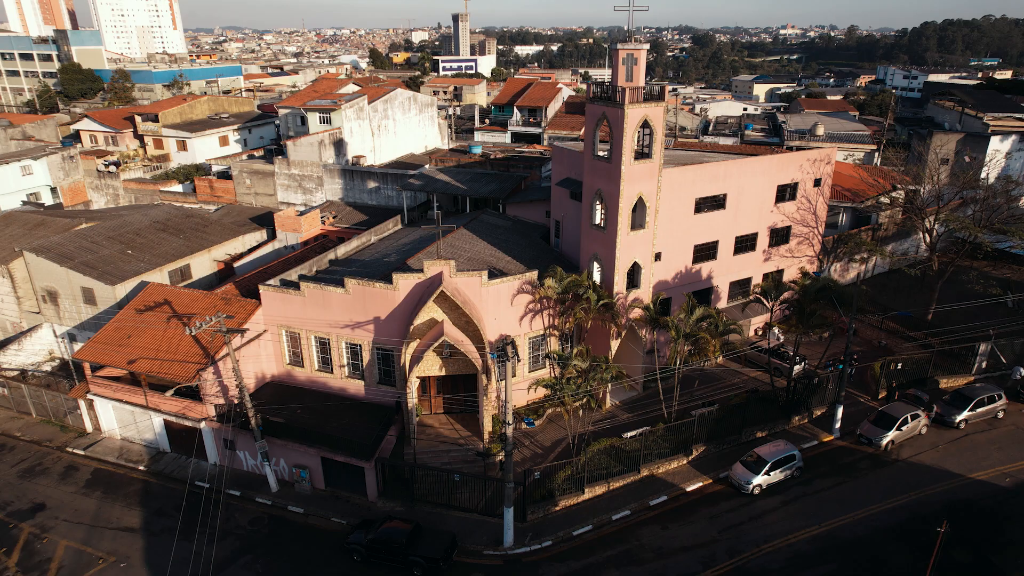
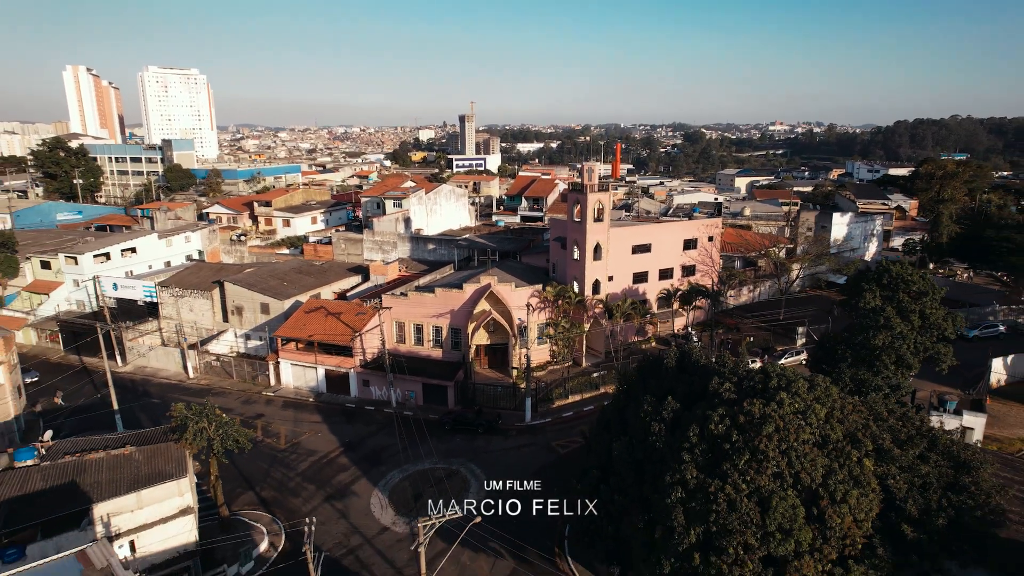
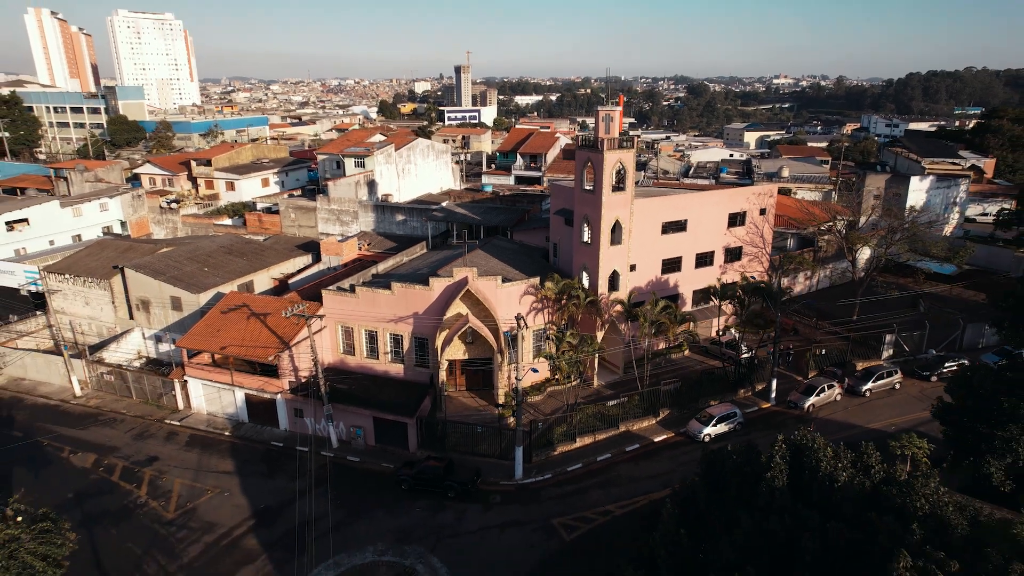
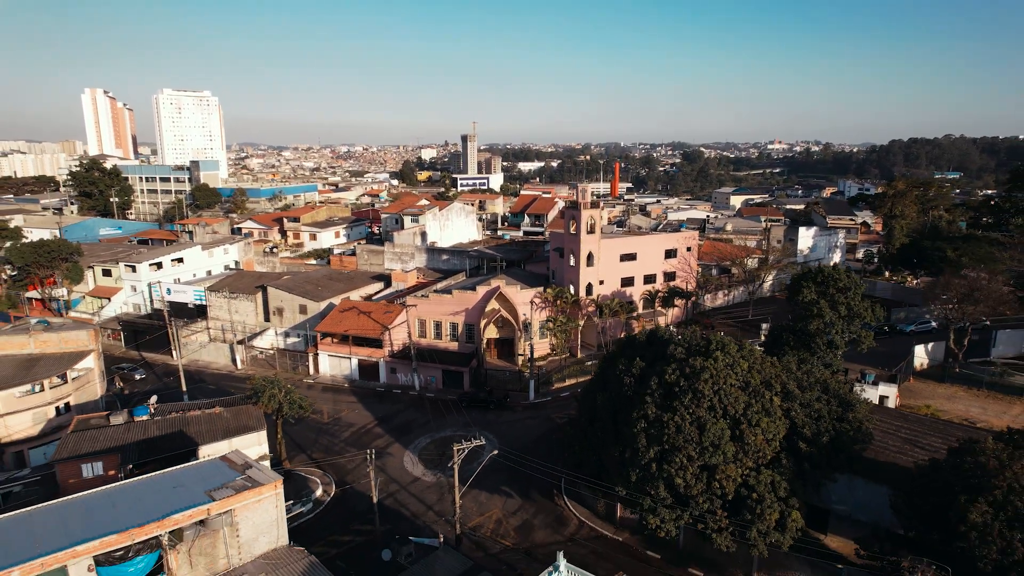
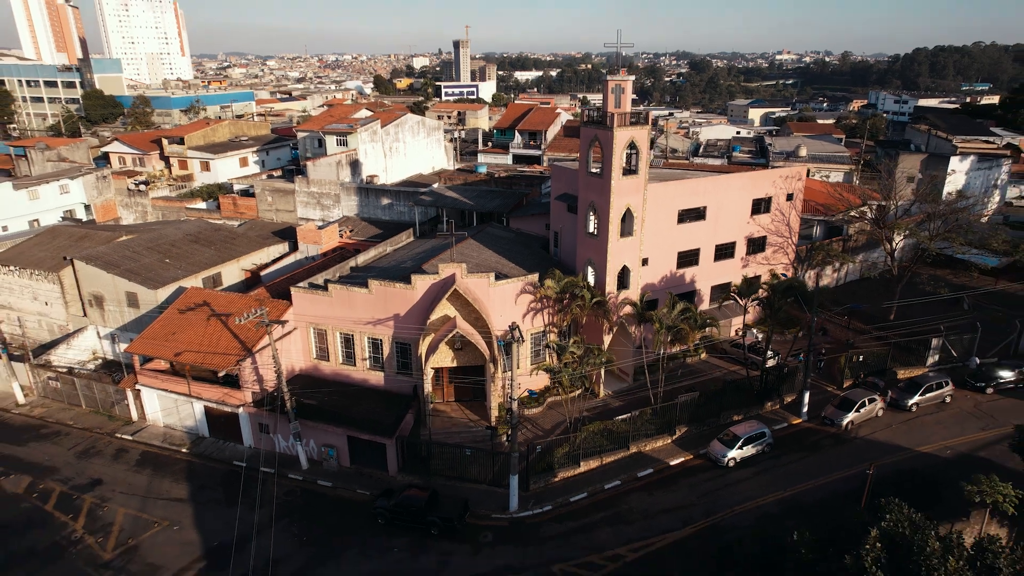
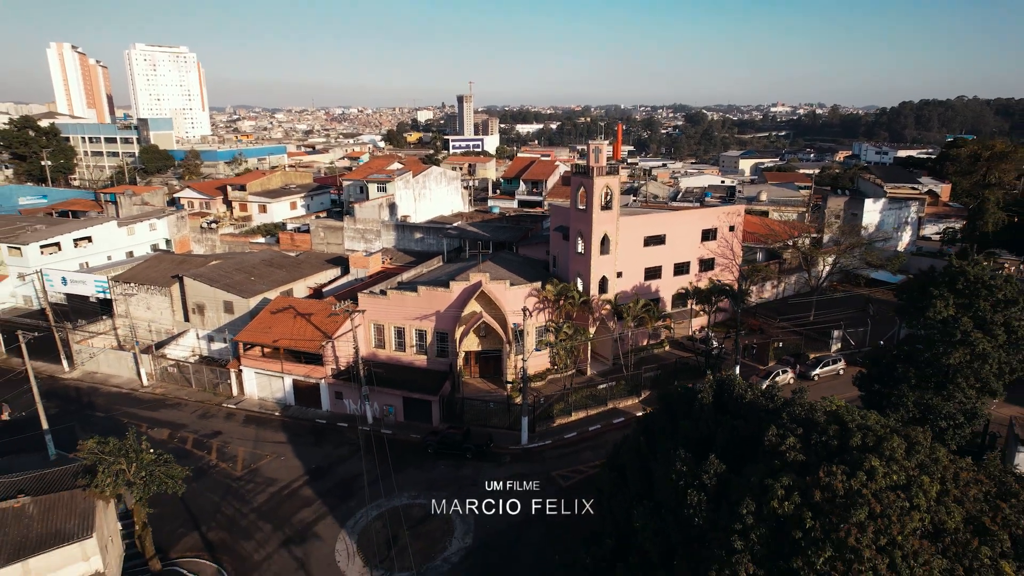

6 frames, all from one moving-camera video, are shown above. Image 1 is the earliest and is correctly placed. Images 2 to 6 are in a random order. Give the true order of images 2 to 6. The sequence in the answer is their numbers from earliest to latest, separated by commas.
5, 3, 6, 2, 4
